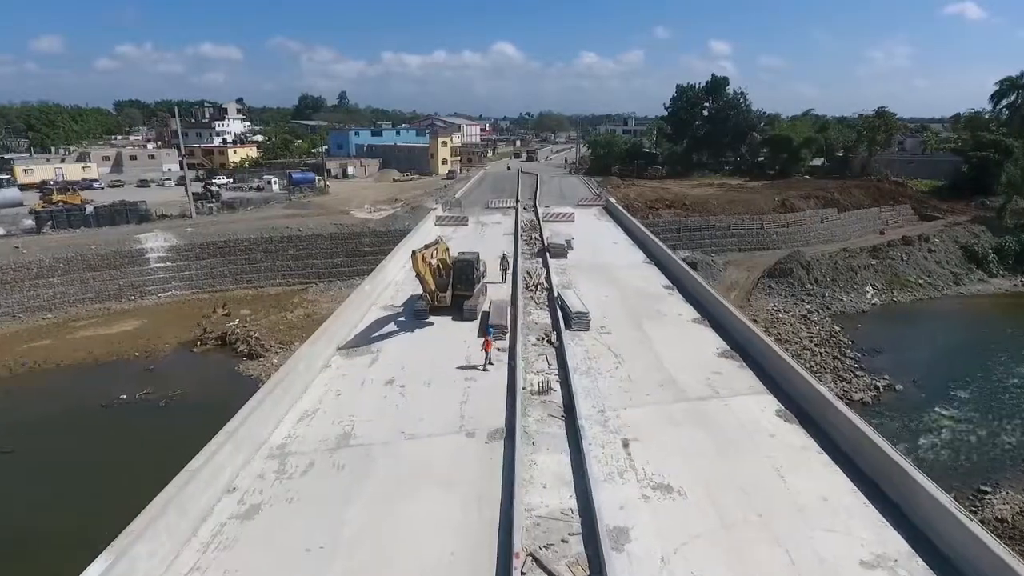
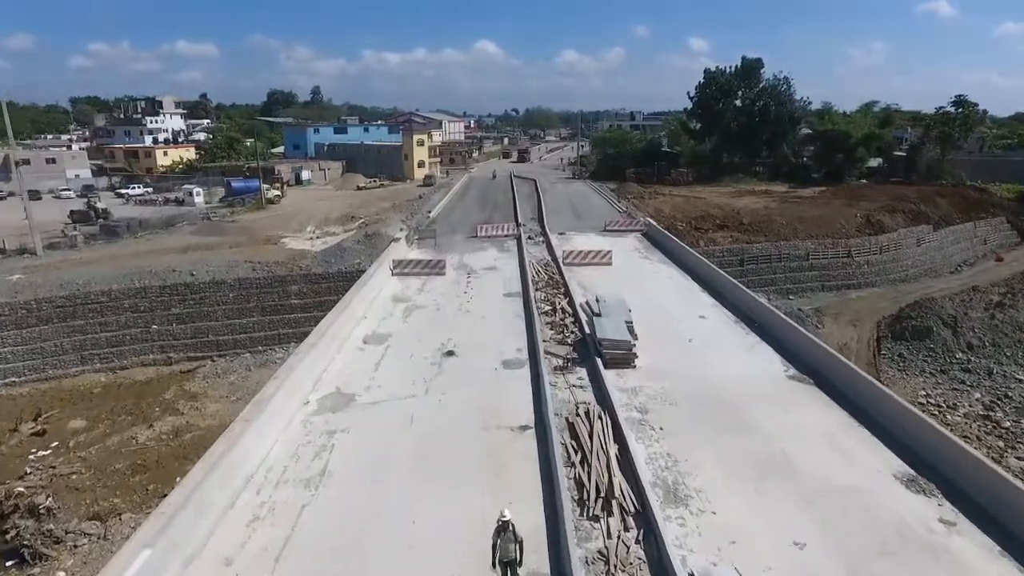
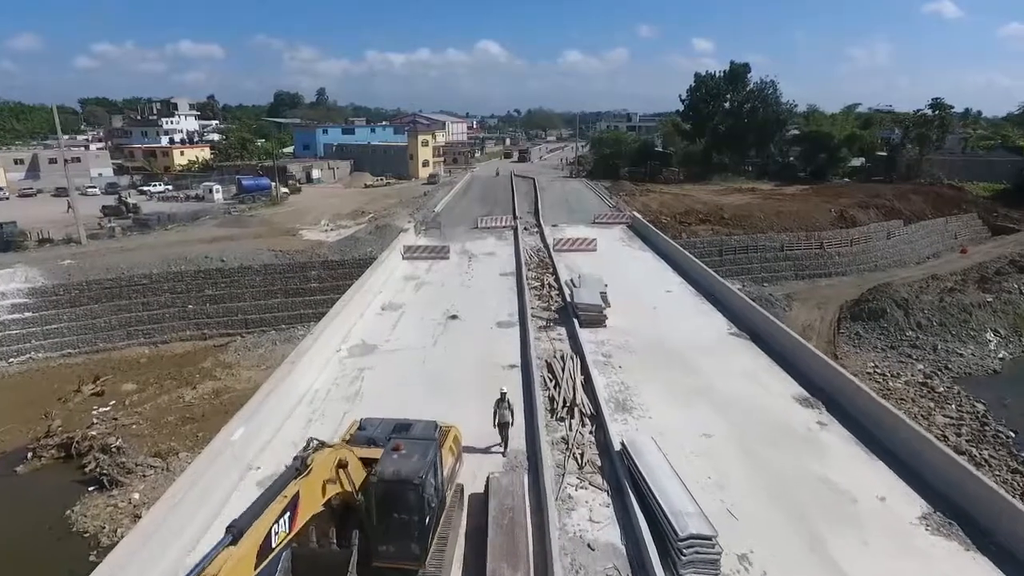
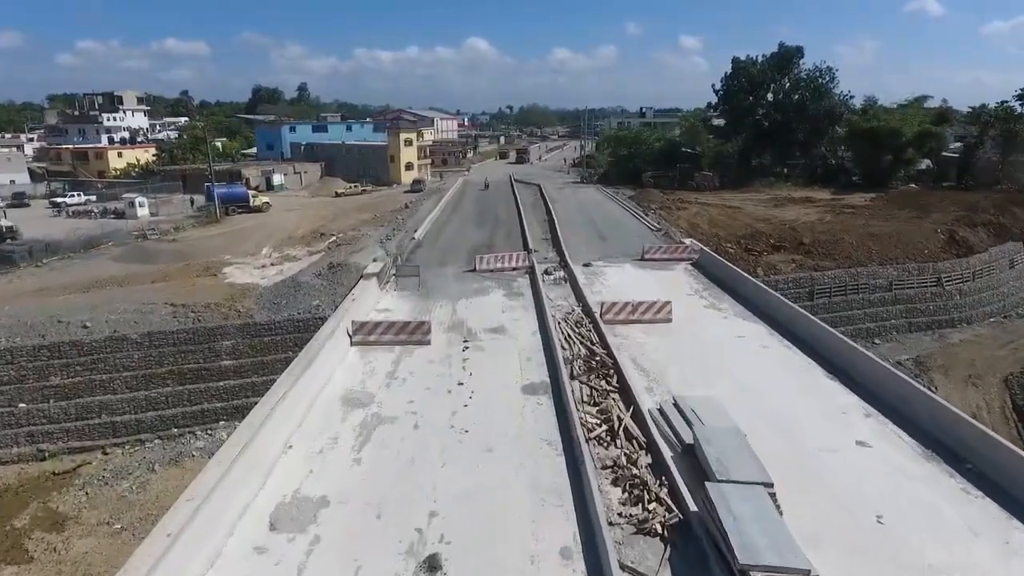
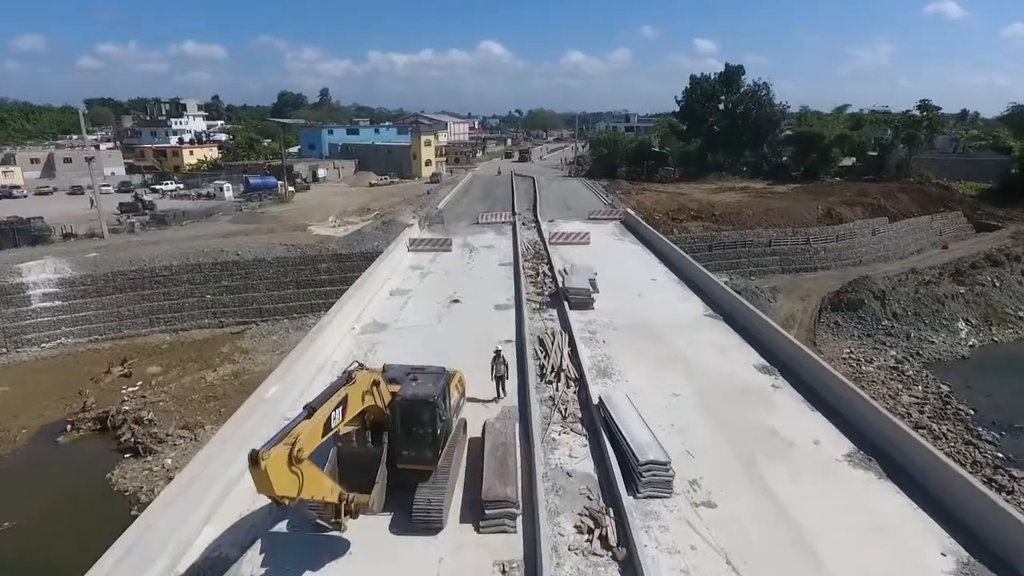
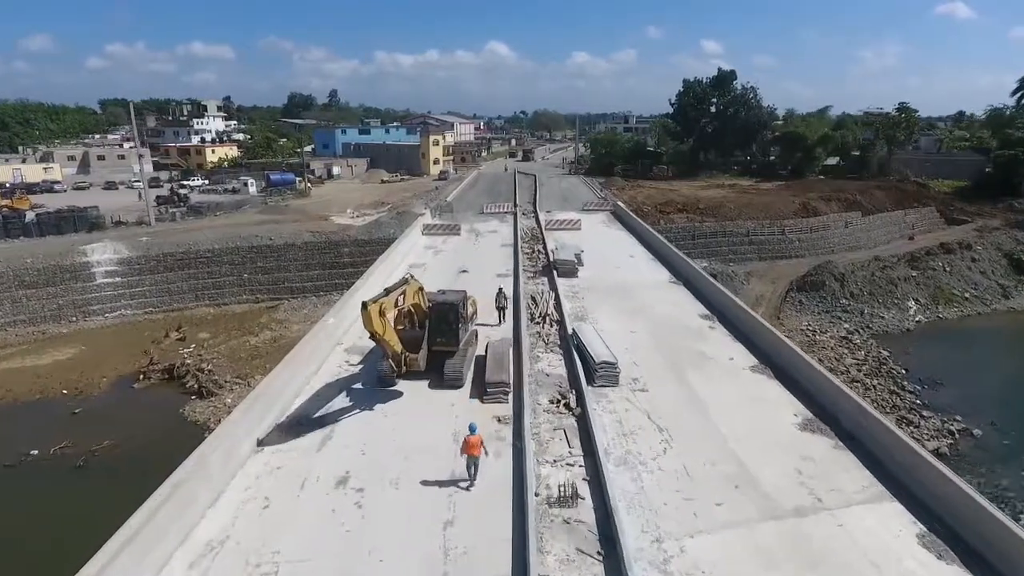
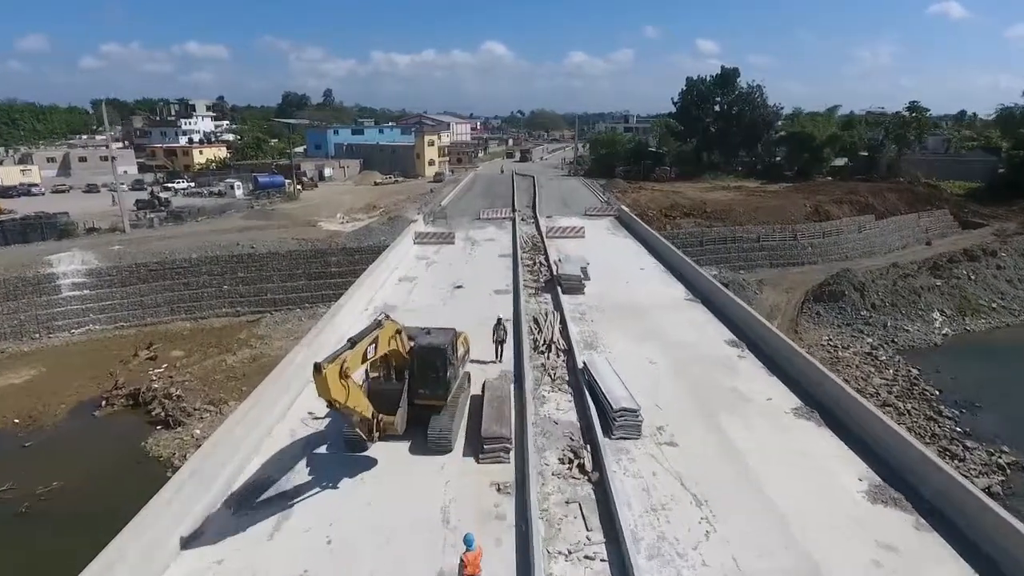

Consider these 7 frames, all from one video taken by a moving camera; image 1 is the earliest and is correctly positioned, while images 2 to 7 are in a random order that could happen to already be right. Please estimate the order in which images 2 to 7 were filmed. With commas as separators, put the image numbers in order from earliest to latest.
6, 7, 5, 3, 2, 4
